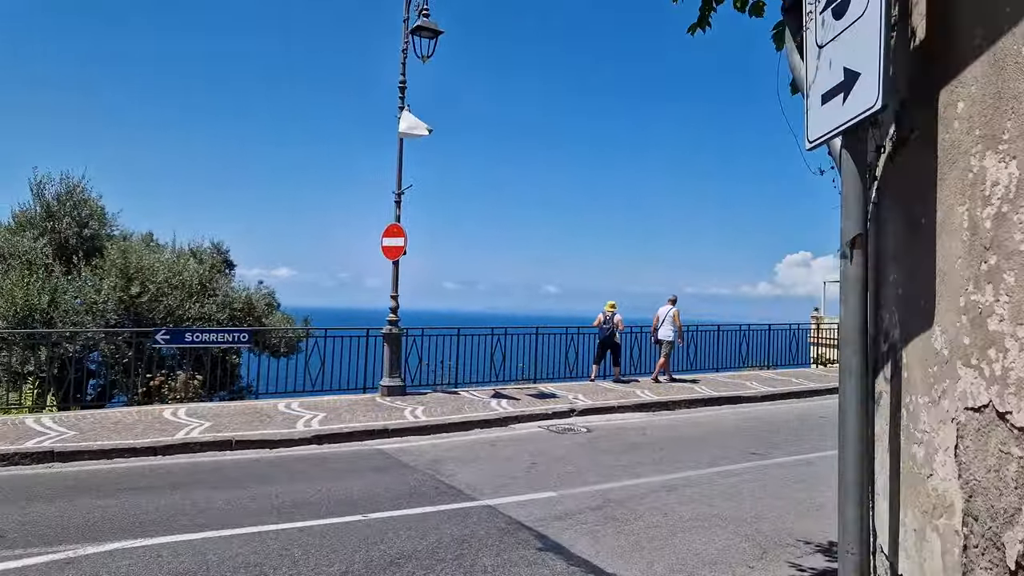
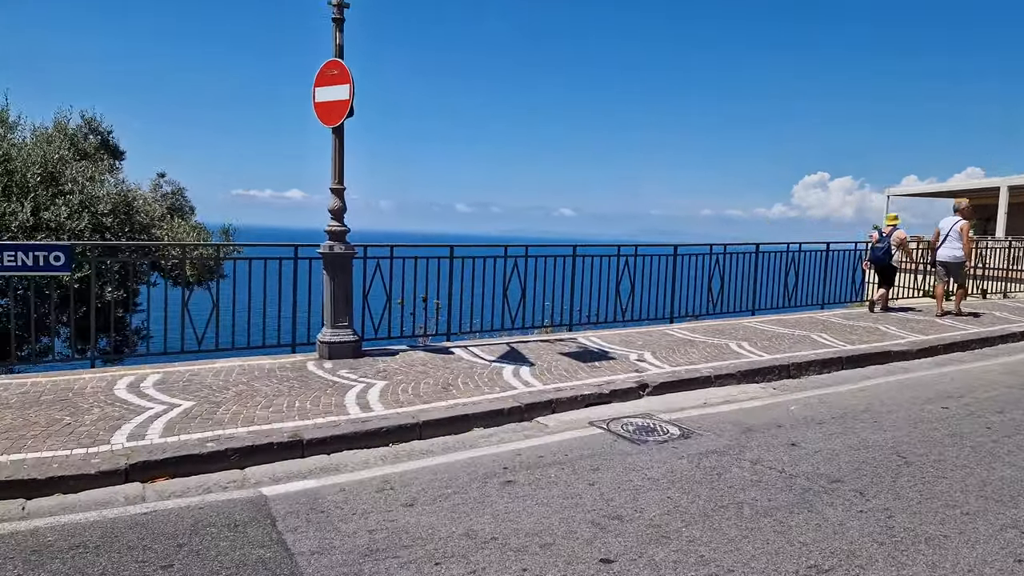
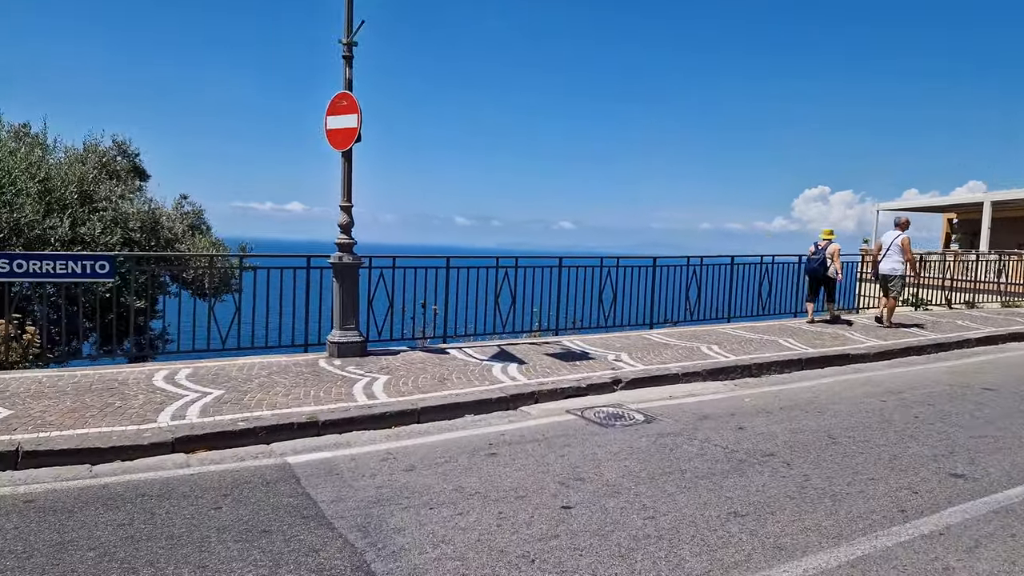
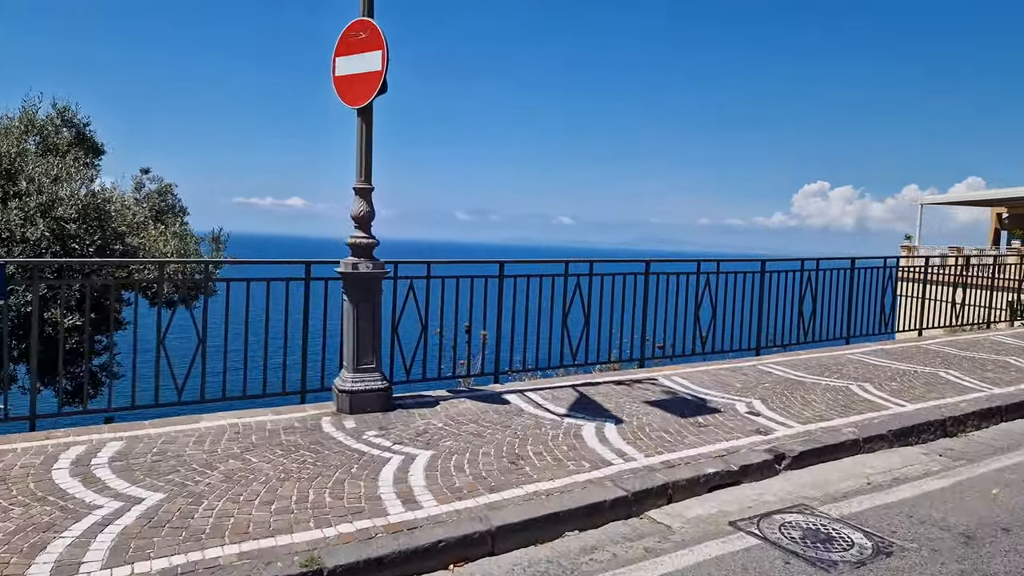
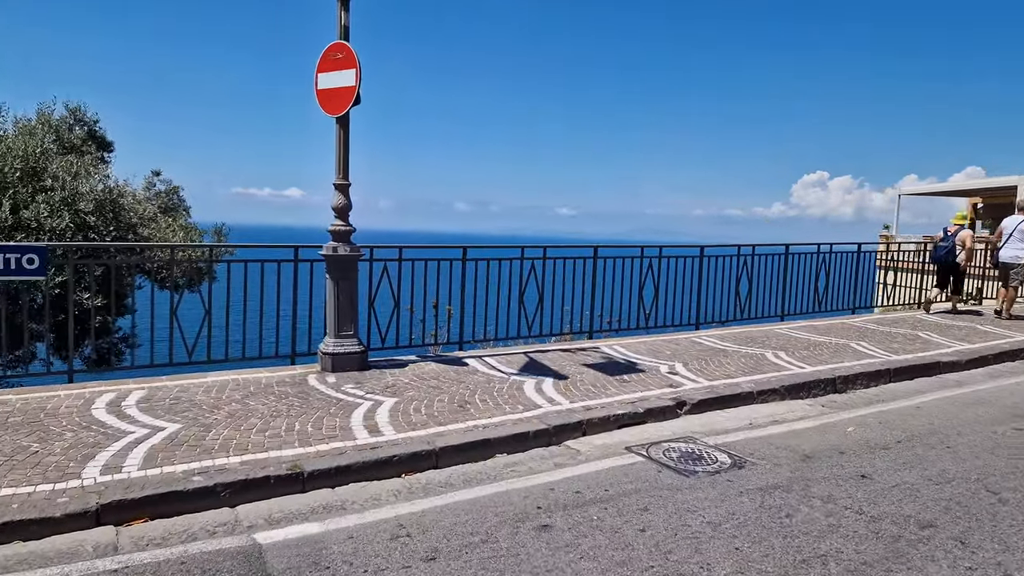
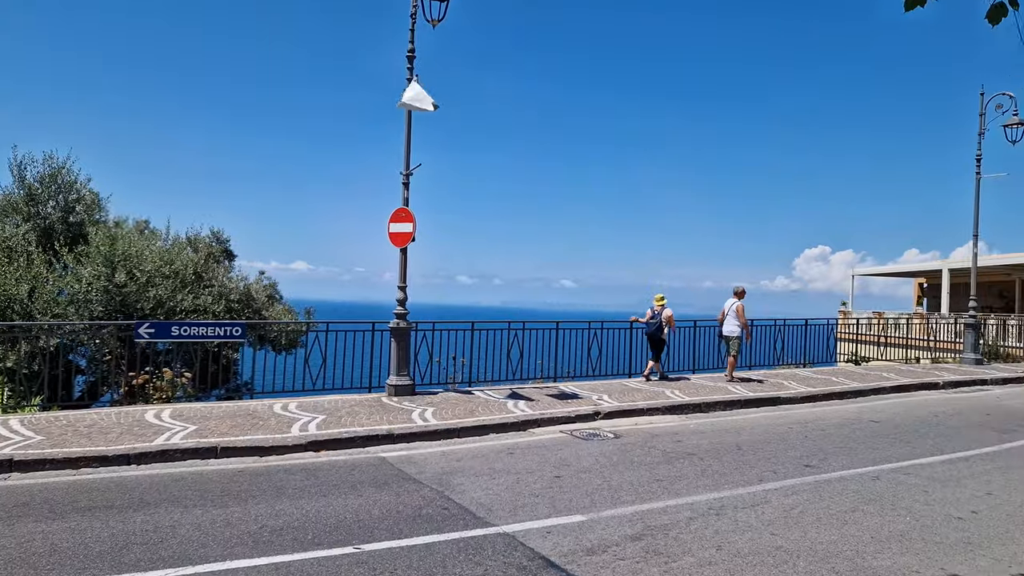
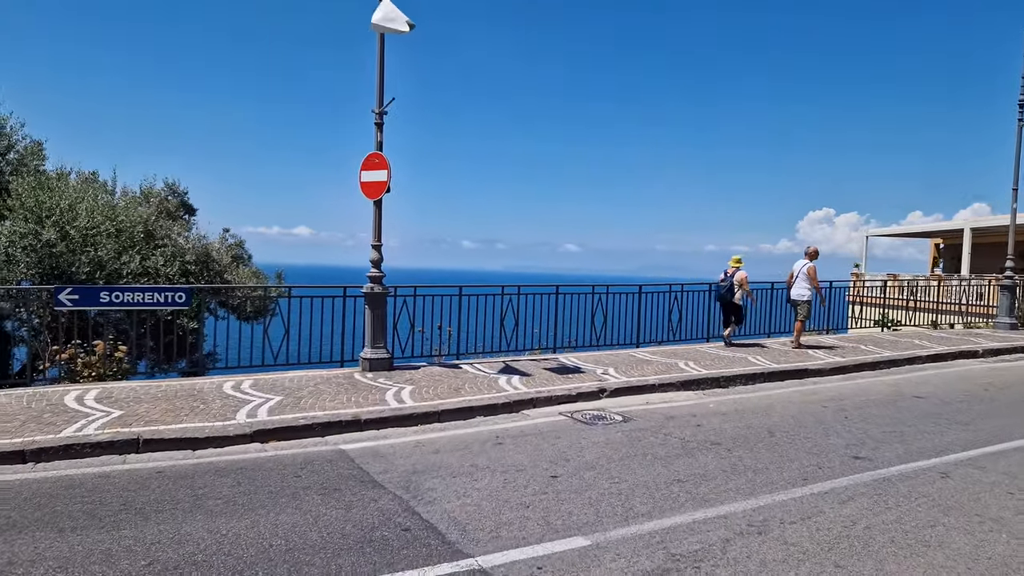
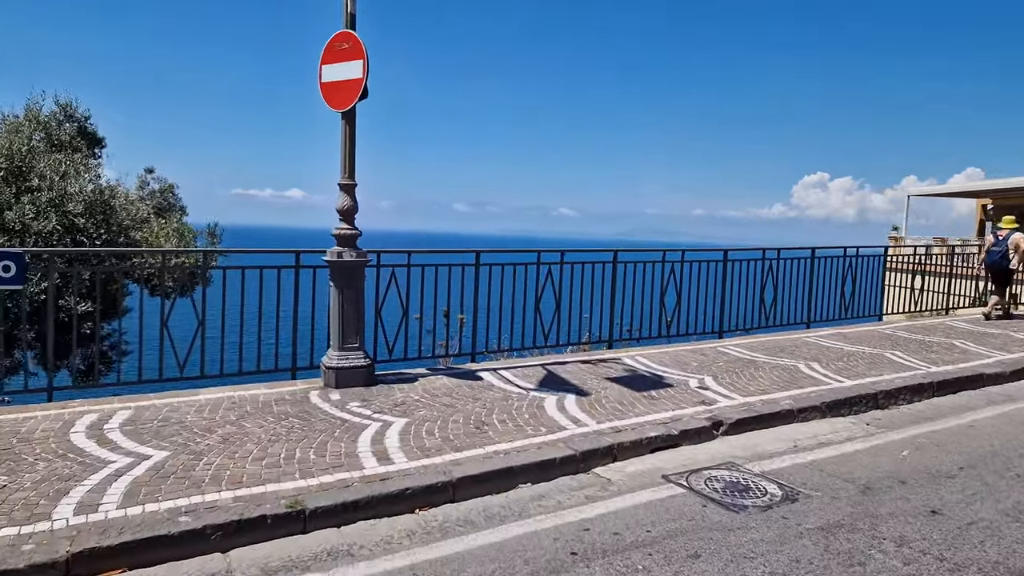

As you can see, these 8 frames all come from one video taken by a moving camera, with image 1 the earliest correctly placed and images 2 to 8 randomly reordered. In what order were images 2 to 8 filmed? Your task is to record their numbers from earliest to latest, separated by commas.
6, 7, 3, 2, 5, 8, 4
